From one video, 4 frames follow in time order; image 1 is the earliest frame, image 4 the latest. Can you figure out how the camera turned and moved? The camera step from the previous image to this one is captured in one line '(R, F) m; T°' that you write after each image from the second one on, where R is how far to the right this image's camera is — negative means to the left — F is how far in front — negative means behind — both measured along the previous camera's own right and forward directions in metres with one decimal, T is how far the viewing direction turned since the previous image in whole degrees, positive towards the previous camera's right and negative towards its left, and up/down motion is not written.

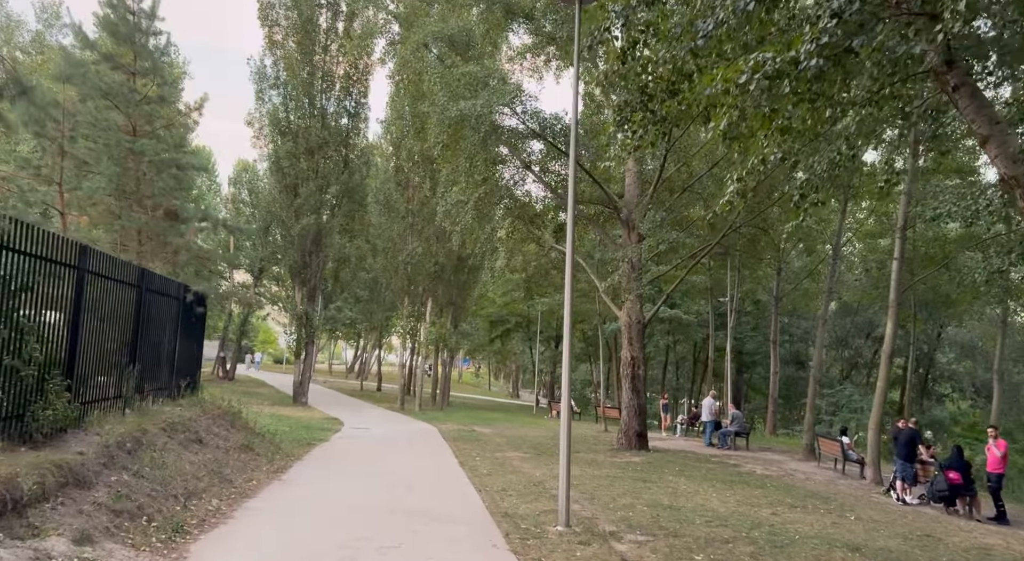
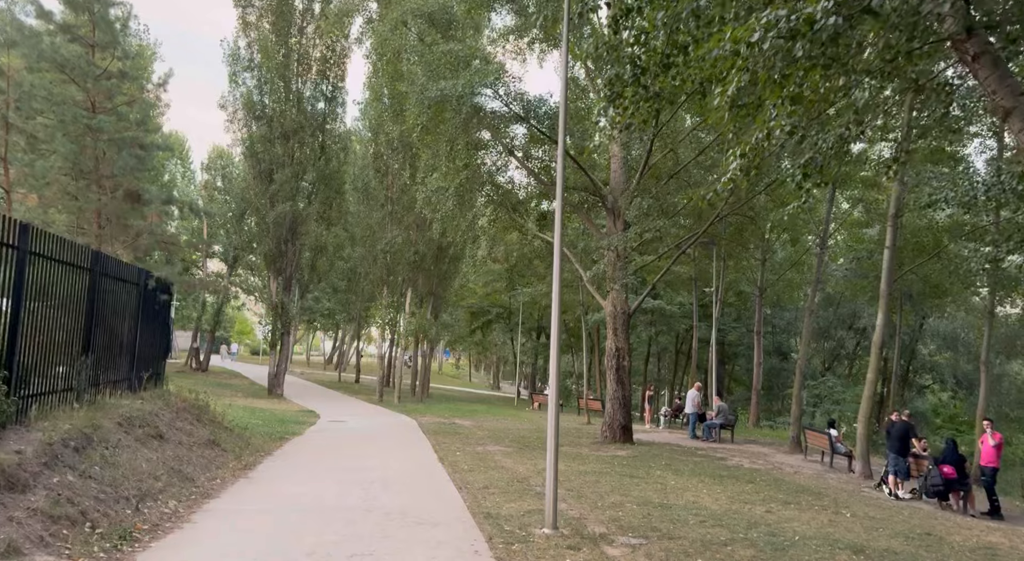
(0.0, +0.6) m; +1°
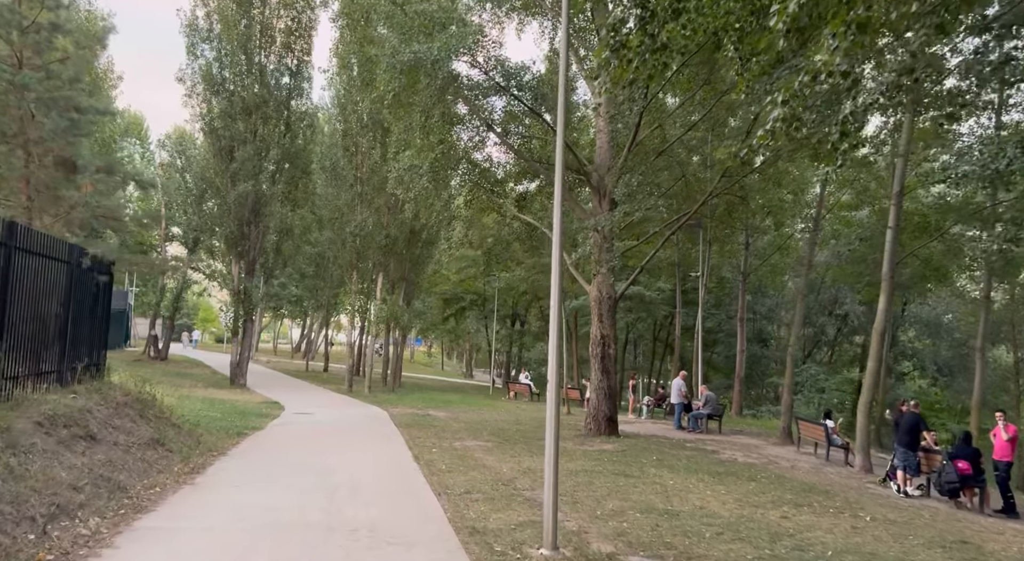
(-0.2, +1.2) m; +2°
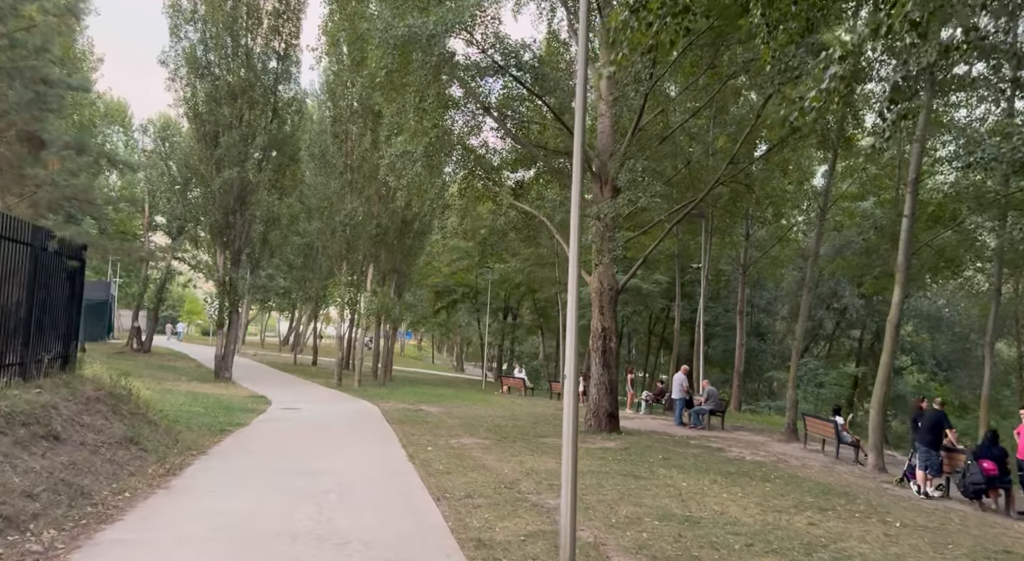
(-0.2, +0.8) m; +1°
